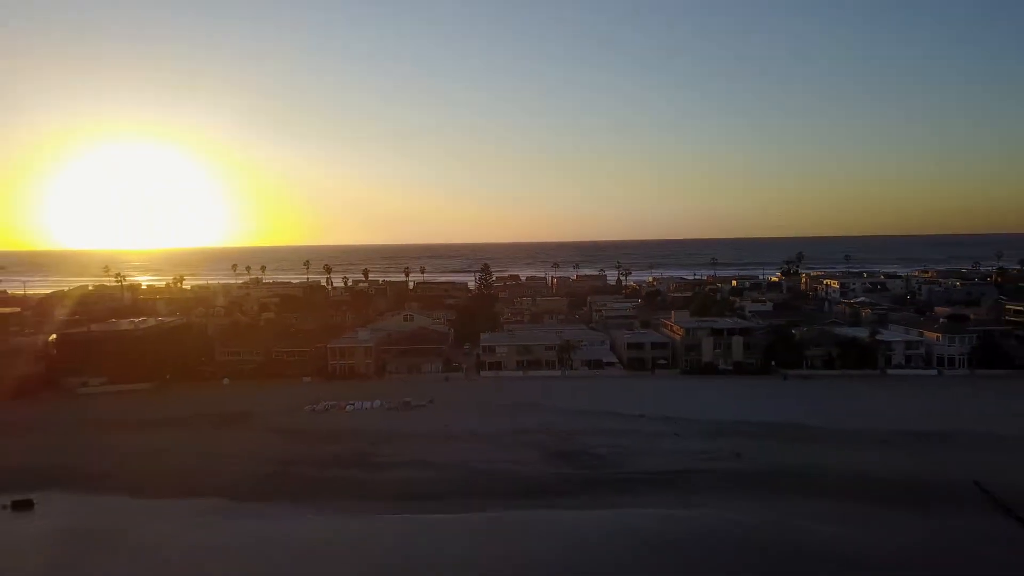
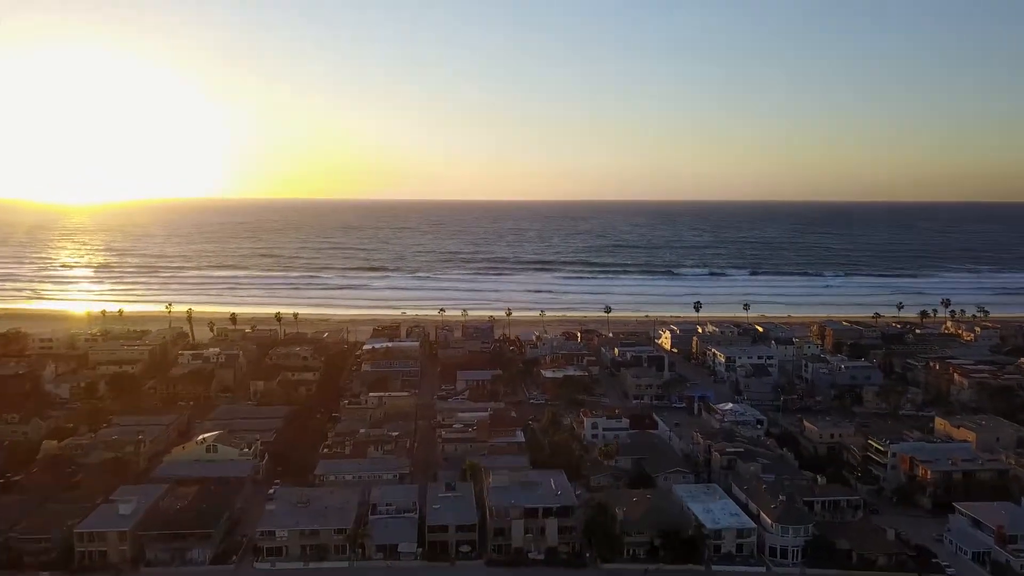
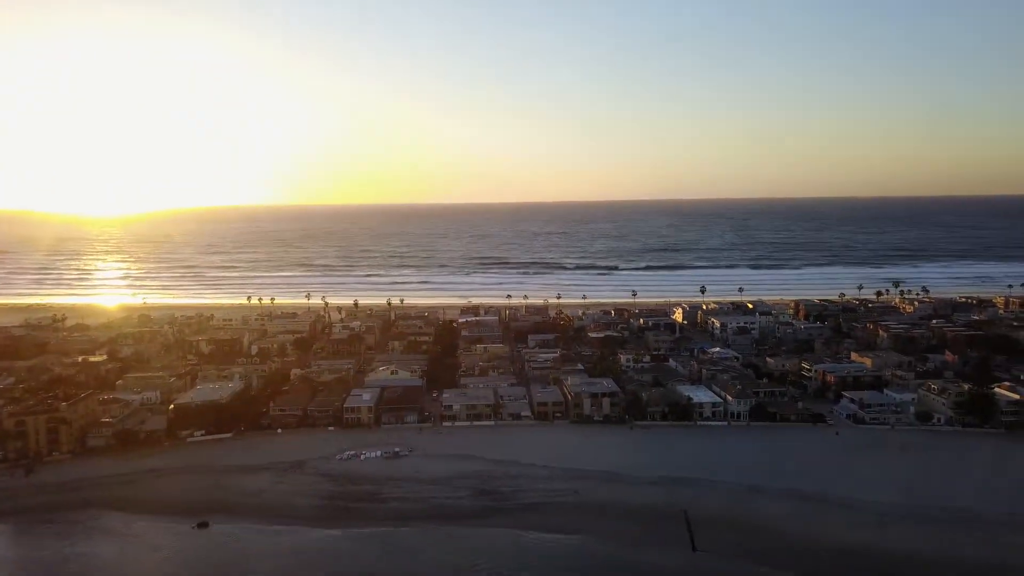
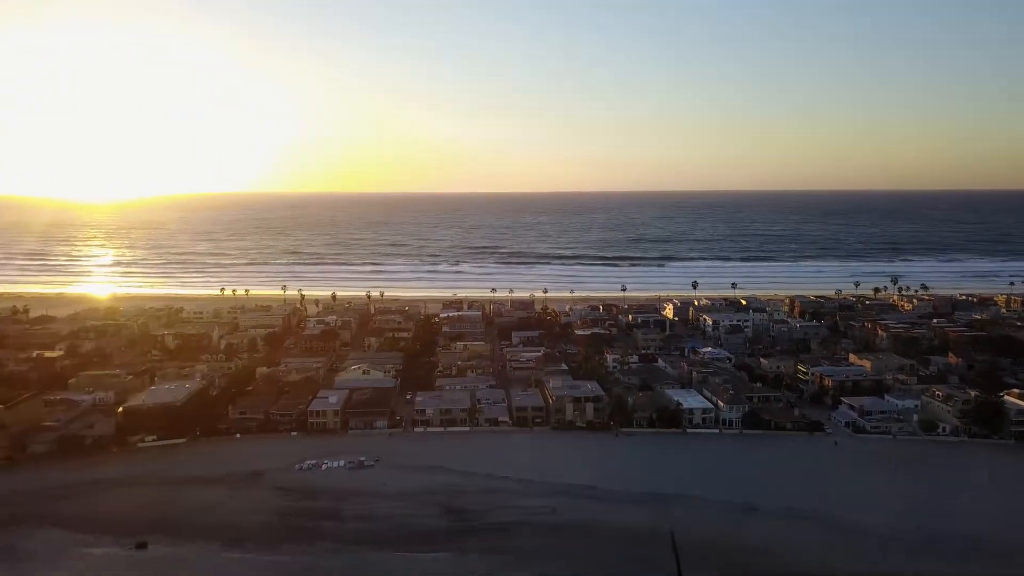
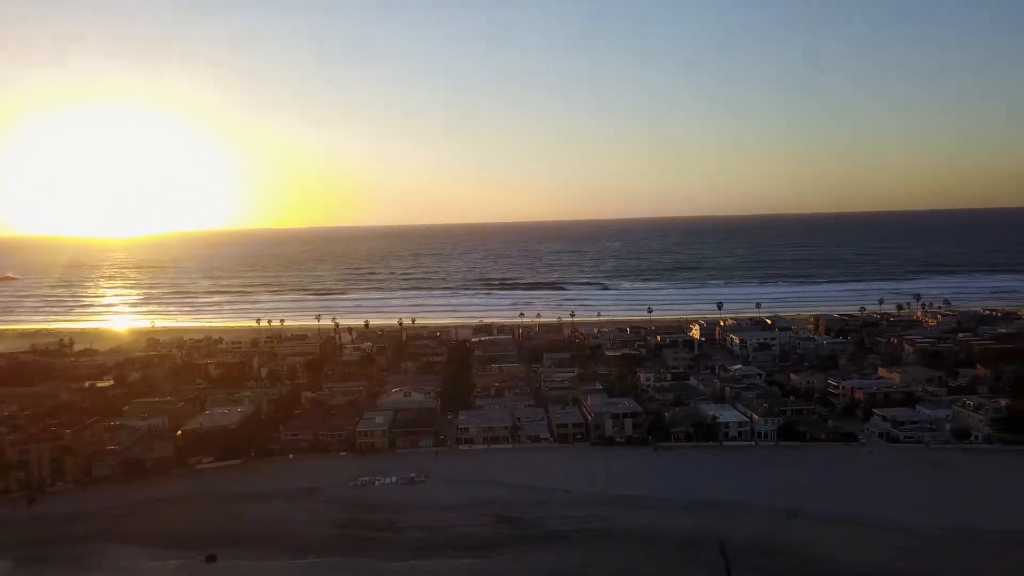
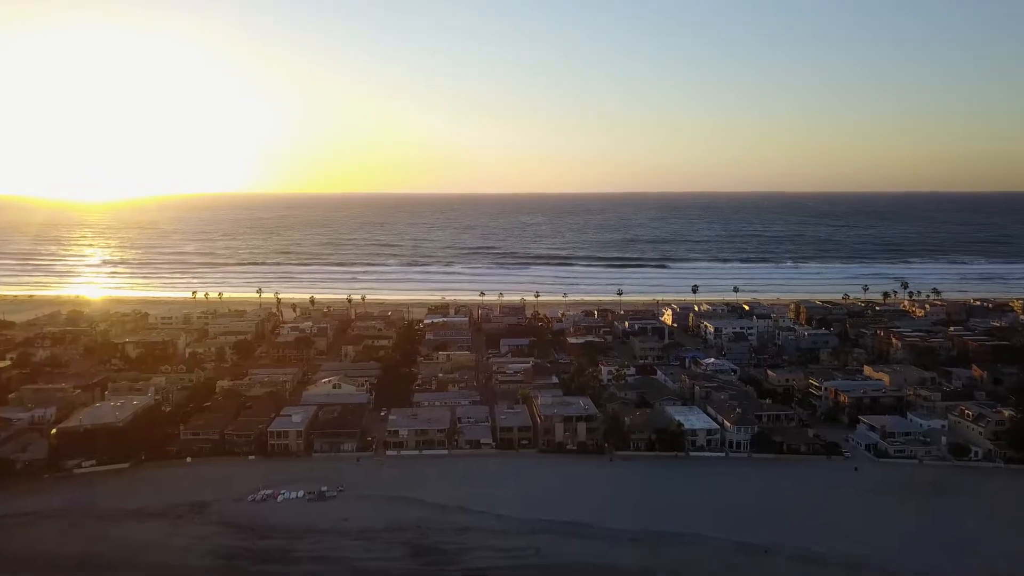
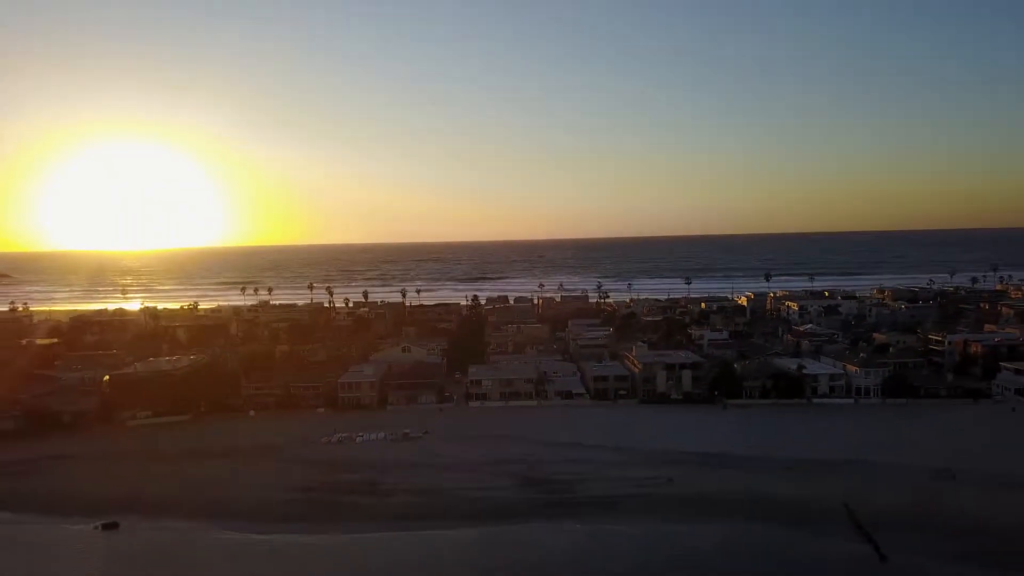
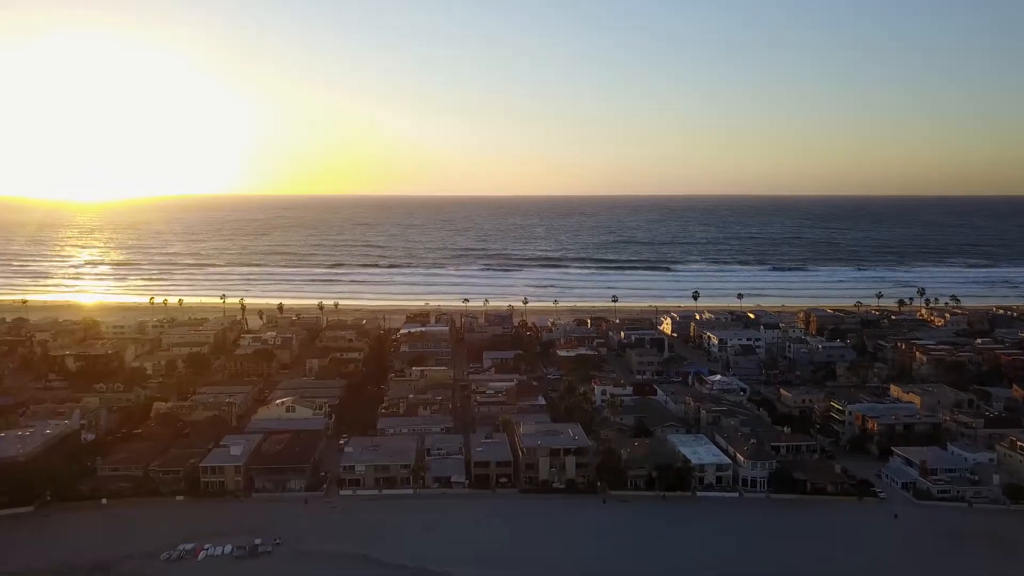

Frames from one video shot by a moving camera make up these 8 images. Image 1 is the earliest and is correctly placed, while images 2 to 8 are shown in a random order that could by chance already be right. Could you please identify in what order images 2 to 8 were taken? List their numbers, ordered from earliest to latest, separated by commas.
7, 5, 3, 4, 6, 8, 2
